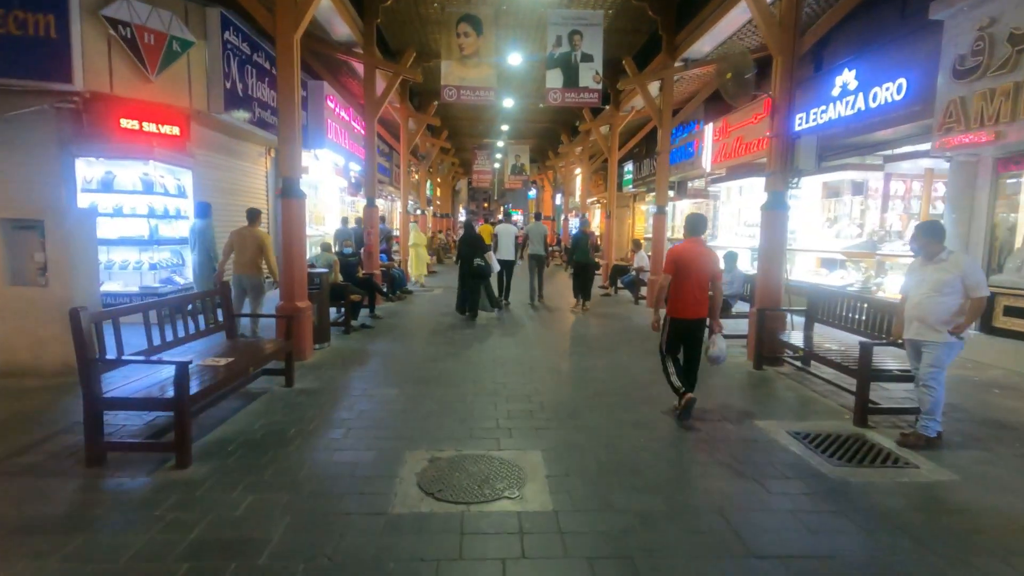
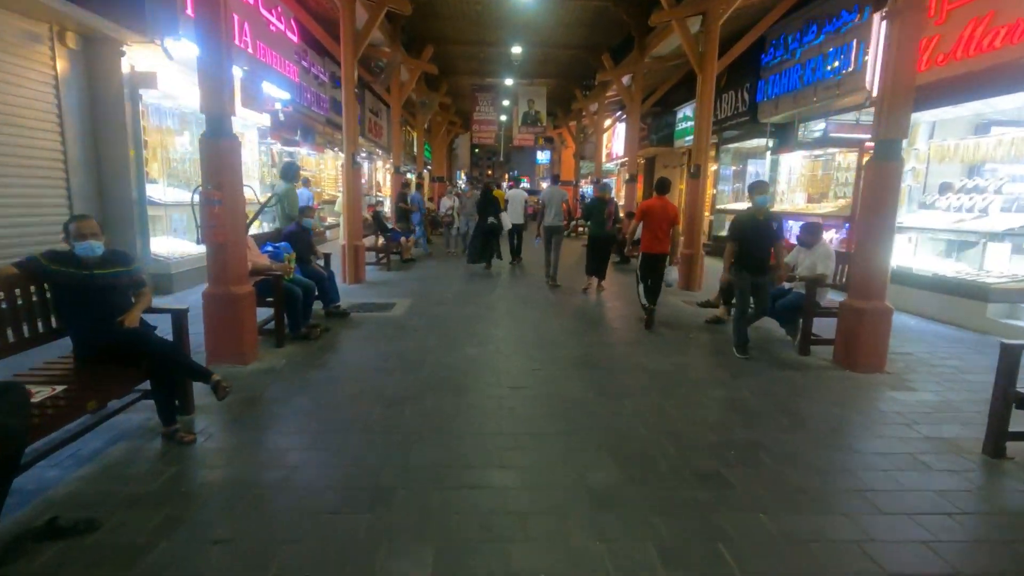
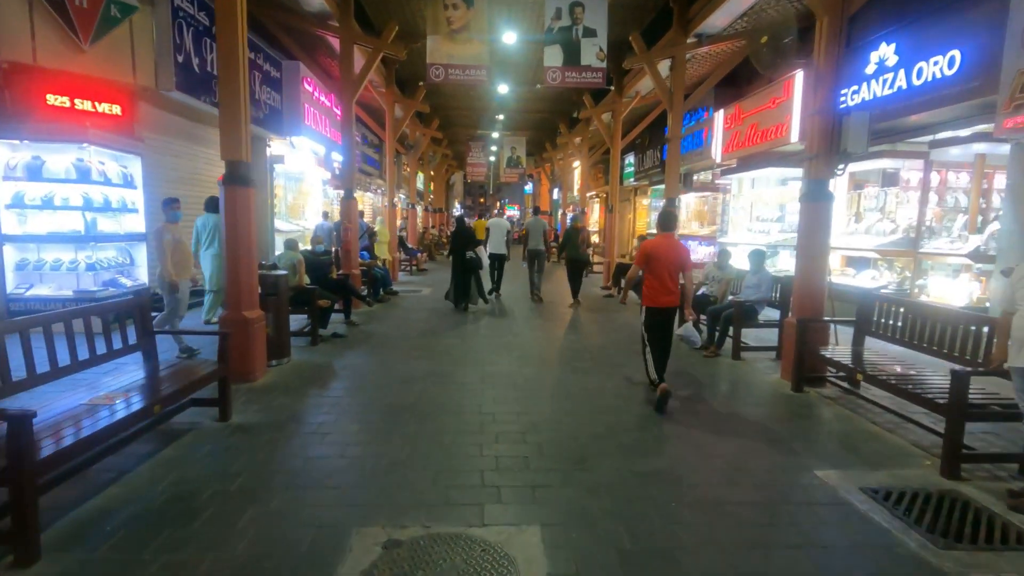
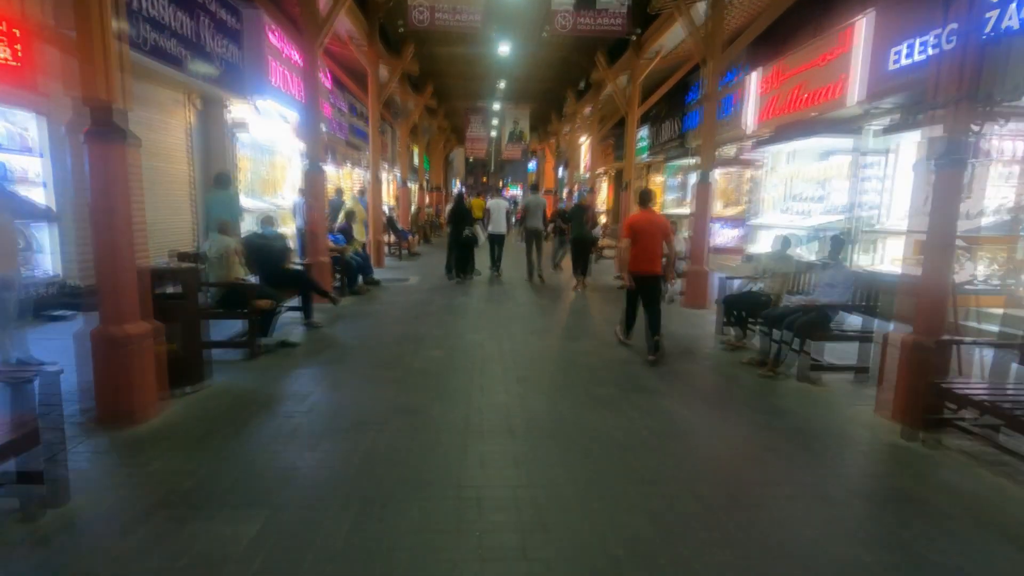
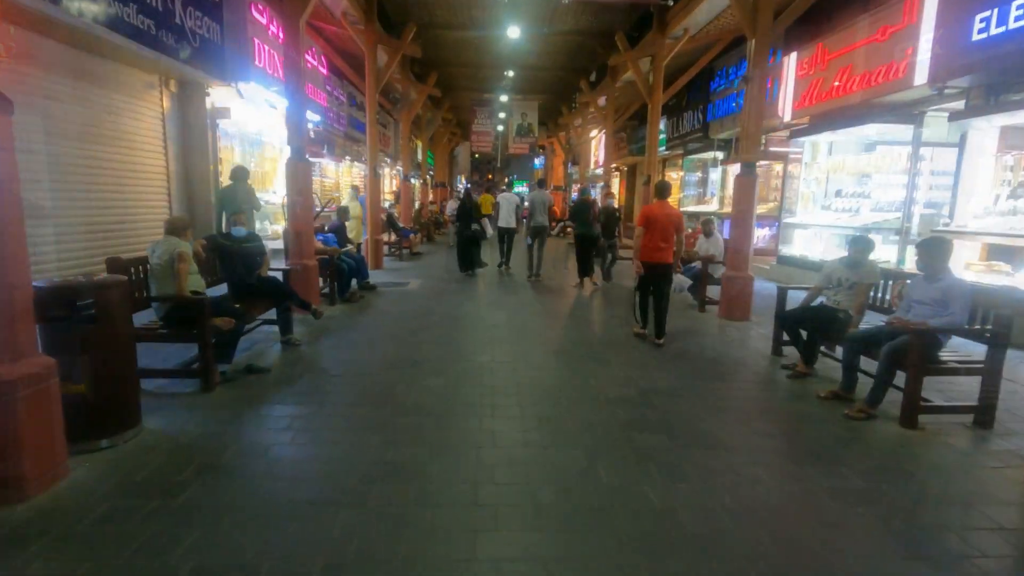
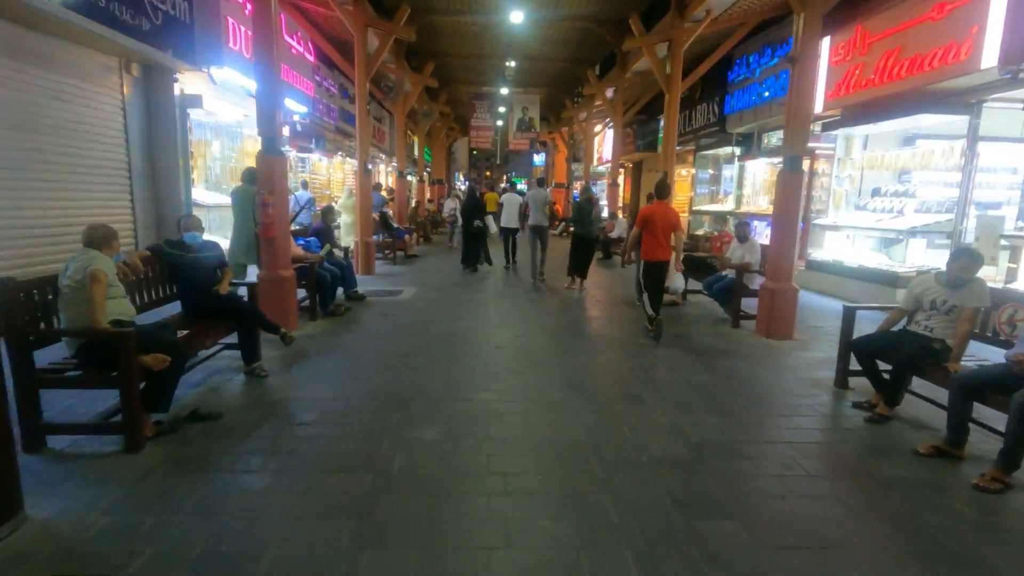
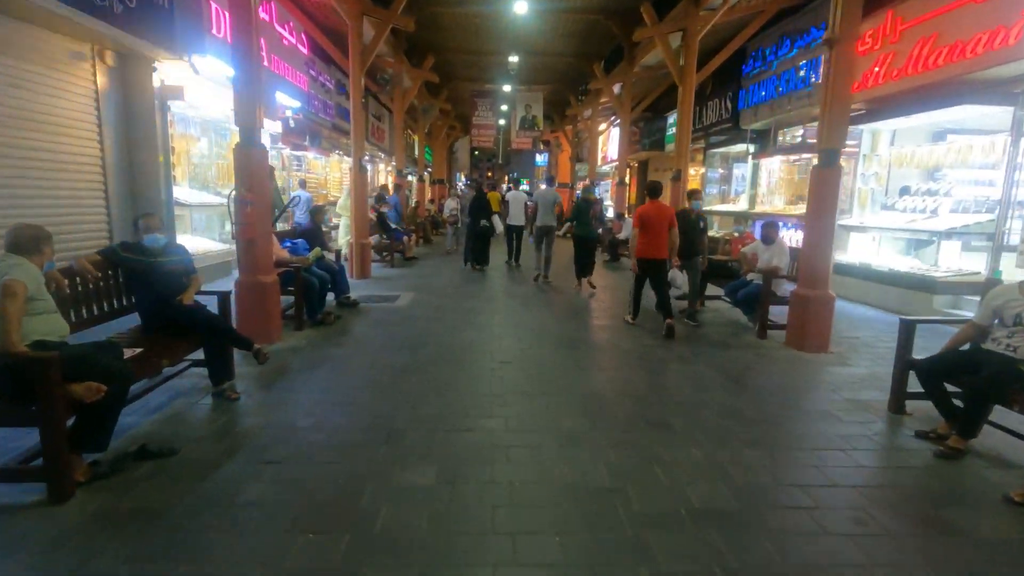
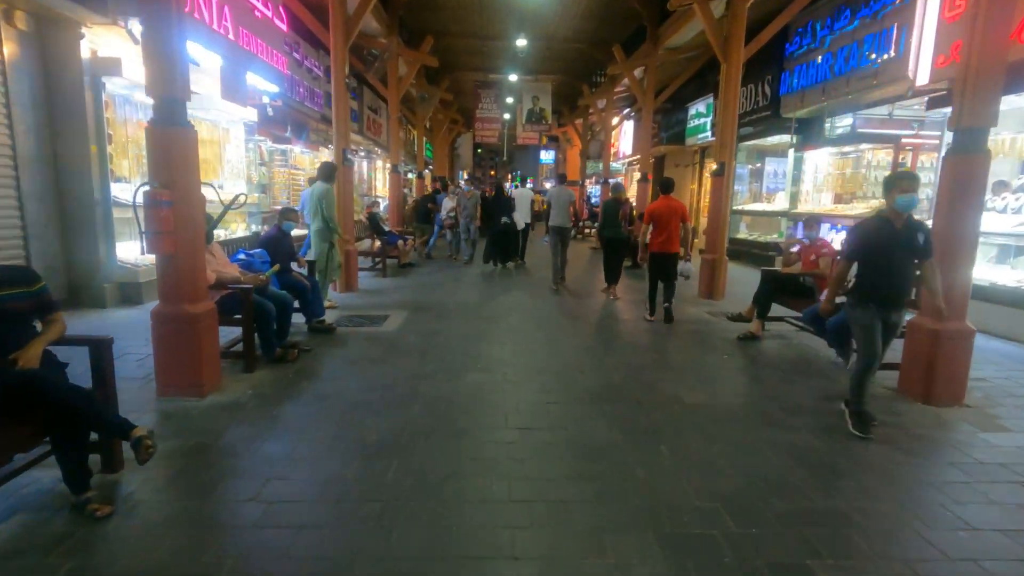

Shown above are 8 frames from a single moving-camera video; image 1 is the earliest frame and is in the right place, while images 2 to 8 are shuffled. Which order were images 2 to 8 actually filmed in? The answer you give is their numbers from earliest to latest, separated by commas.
3, 4, 5, 6, 7, 2, 8
